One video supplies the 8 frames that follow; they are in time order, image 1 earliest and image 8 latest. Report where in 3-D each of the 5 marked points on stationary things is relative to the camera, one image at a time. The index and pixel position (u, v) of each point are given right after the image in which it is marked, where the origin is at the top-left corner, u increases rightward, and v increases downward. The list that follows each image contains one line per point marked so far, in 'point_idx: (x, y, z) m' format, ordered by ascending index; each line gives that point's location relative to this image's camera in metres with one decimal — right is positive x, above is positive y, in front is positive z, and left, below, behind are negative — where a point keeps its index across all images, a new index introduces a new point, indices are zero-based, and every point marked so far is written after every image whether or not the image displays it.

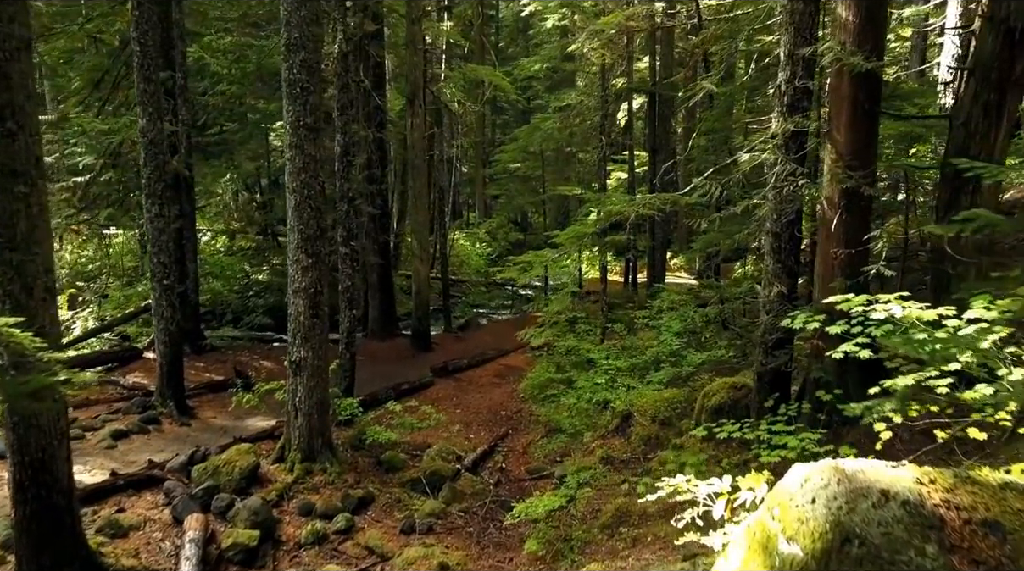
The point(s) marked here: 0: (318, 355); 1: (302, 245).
0: (-2.7, -1.0, +8.8) m
1: (-2.8, +0.5, +8.4) m
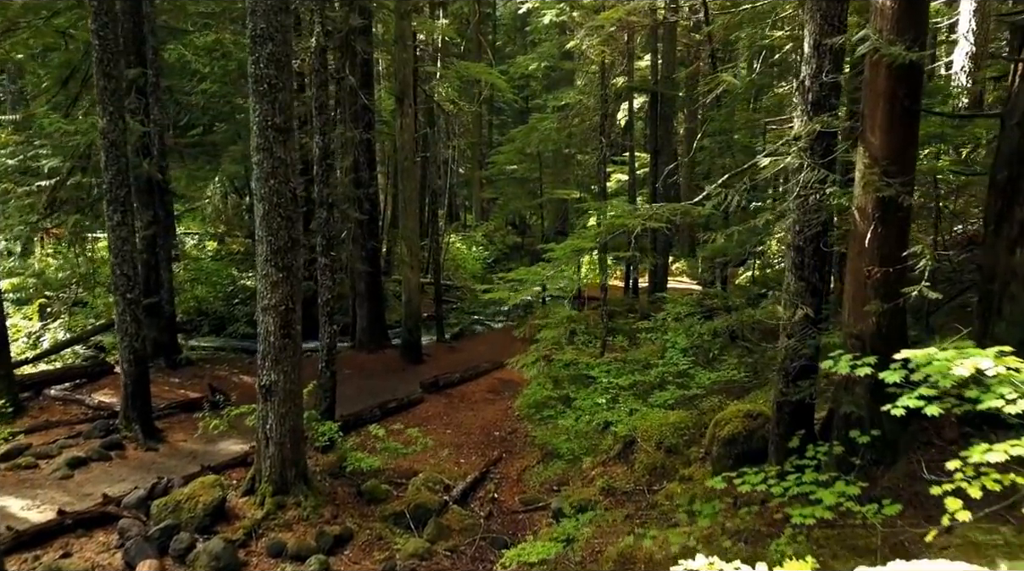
0: (-2.8, -1.2, +8.0) m
1: (-3.0, +0.3, +7.6) m
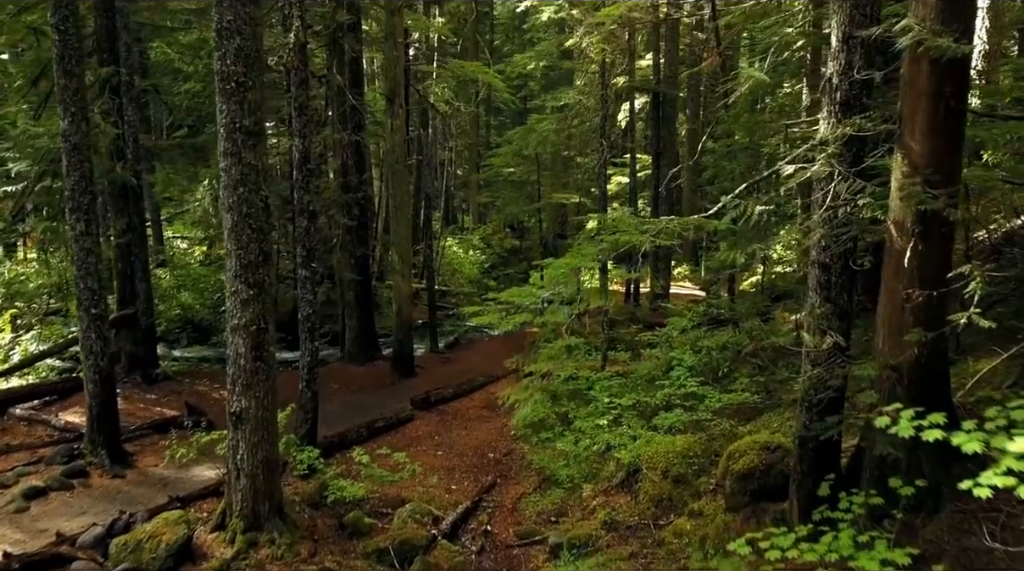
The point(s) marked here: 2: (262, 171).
0: (-2.9, -1.4, +7.3) m
1: (-3.0, +0.1, +6.9) m
2: (-2.8, +1.3, +7.0) m
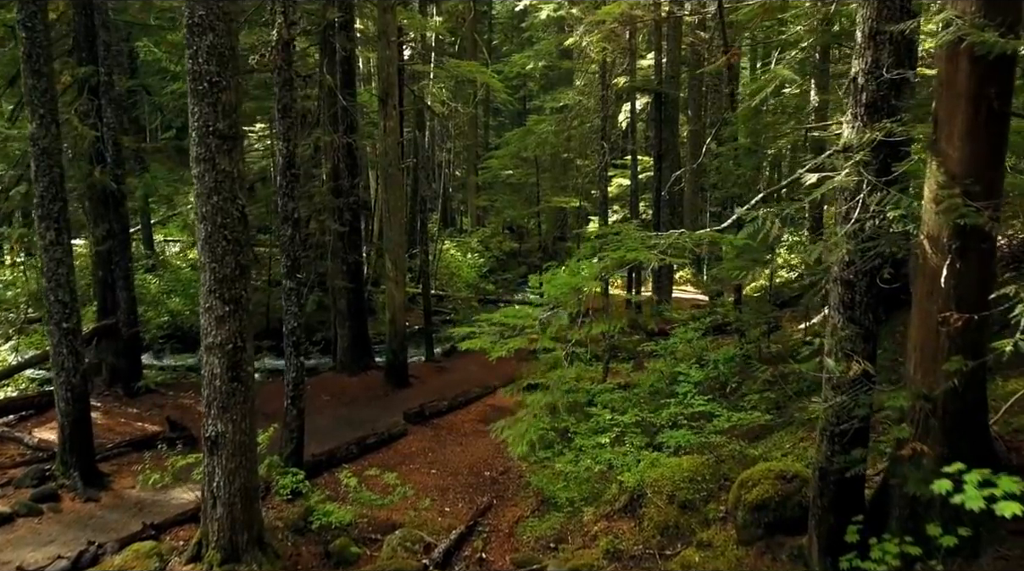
0: (-3.0, -1.6, +6.8) m
1: (-3.1, 0.0, +6.4) m
2: (-2.9, +1.1, +6.5) m
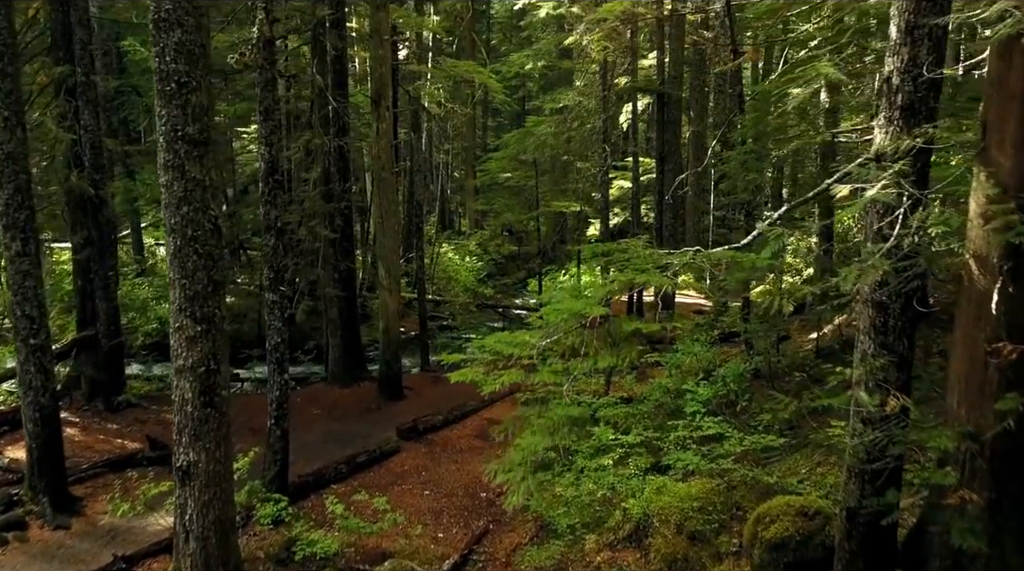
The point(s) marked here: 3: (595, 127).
0: (-3.0, -1.7, +6.3) m
1: (-3.1, -0.2, +5.9) m
2: (-2.9, +1.0, +6.0) m
3: (+2.5, +4.8, +18.8) m
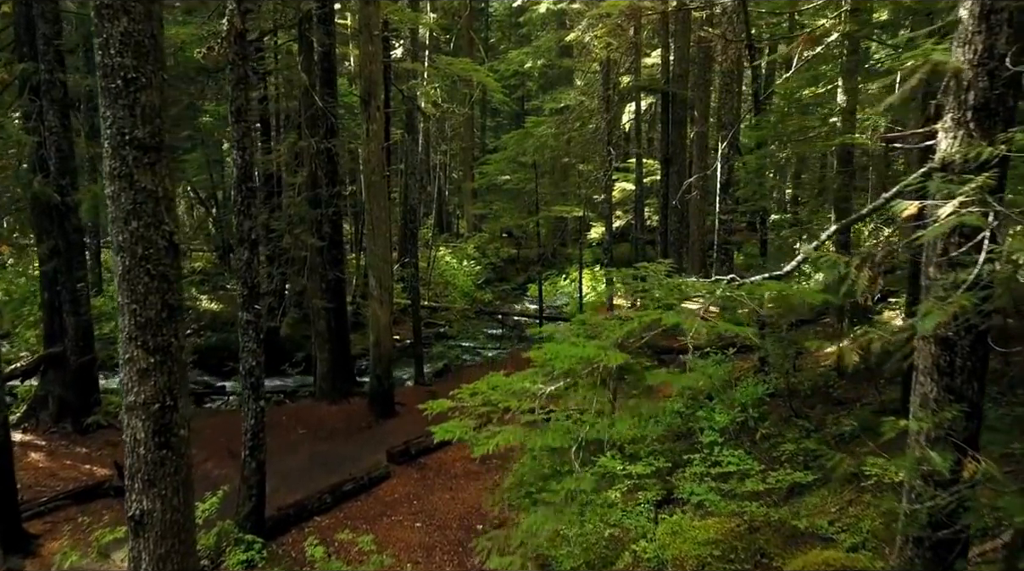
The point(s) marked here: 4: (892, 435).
0: (-3.0, -2.0, +5.5) m
1: (-3.1, -0.4, +5.2) m
2: (-2.9, +0.7, +5.2) m
3: (+2.5, +4.6, +18.1) m
4: (+2.3, -0.9, +3.8) m
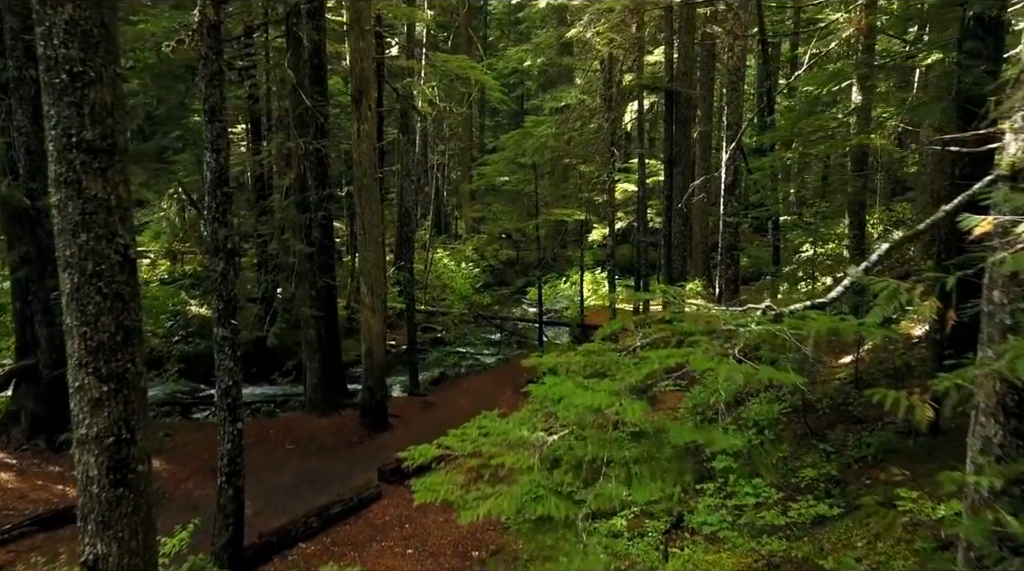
0: (-3.0, -2.1, +5.0) m
1: (-3.2, -0.6, +4.6) m
2: (-3.0, +0.6, +4.7) m
3: (+2.4, +4.5, +17.5) m
4: (+2.3, -1.1, +3.3) m
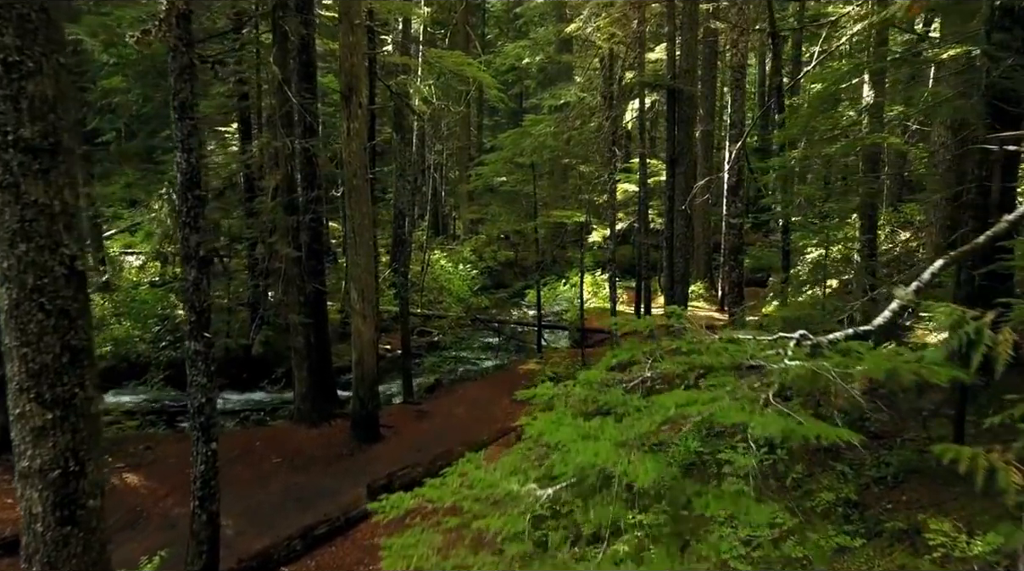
0: (-3.1, -2.2, +4.5) m
1: (-3.2, -0.7, +4.1) m
2: (-3.0, +0.5, +4.2) m
3: (+2.4, +4.4, +17.0) m
4: (+2.3, -1.2, +2.8) m
